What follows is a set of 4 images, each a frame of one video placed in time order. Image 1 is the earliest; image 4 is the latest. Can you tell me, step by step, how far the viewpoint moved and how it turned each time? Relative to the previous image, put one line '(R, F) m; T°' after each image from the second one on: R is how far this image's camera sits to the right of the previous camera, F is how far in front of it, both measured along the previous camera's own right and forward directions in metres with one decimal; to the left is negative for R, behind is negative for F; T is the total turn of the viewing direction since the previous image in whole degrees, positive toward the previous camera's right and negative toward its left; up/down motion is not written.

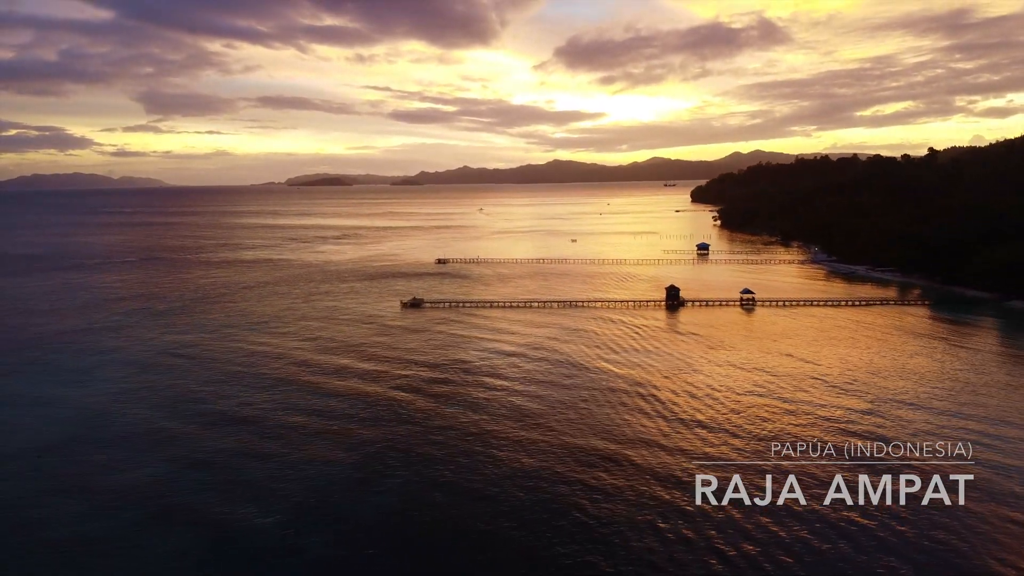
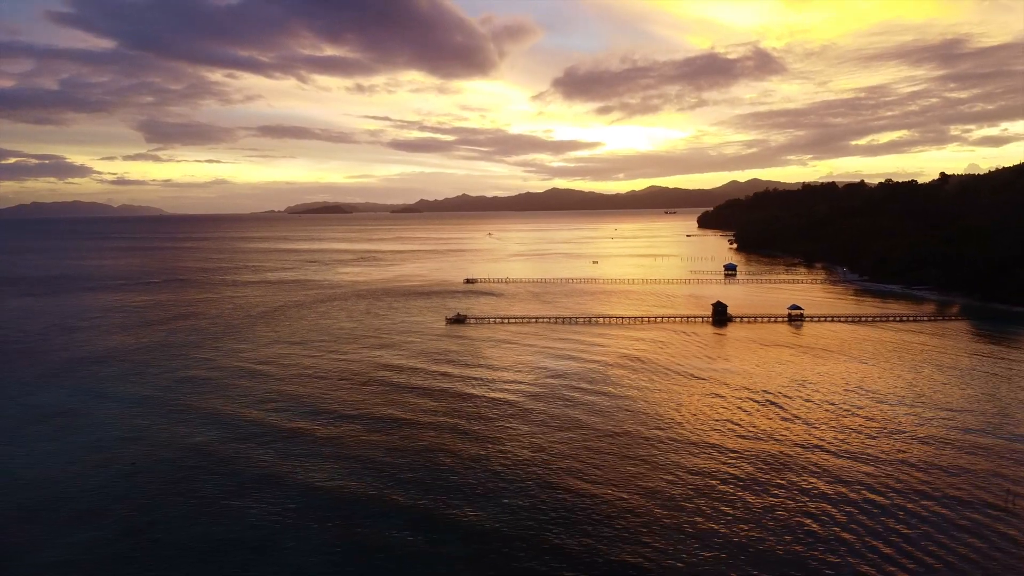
(-3.0, +0.2) m; 0°
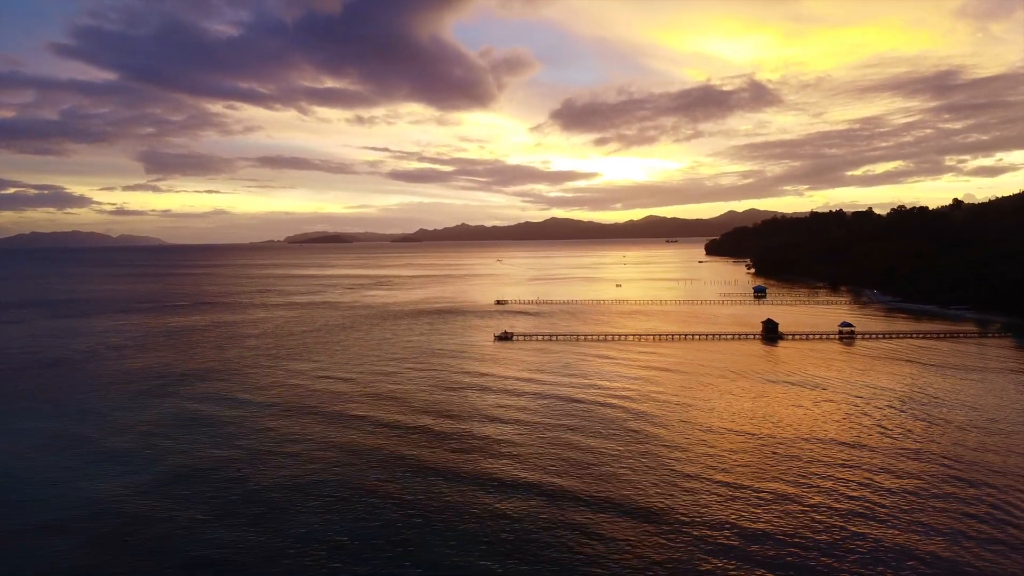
(-3.2, +0.3) m; 0°
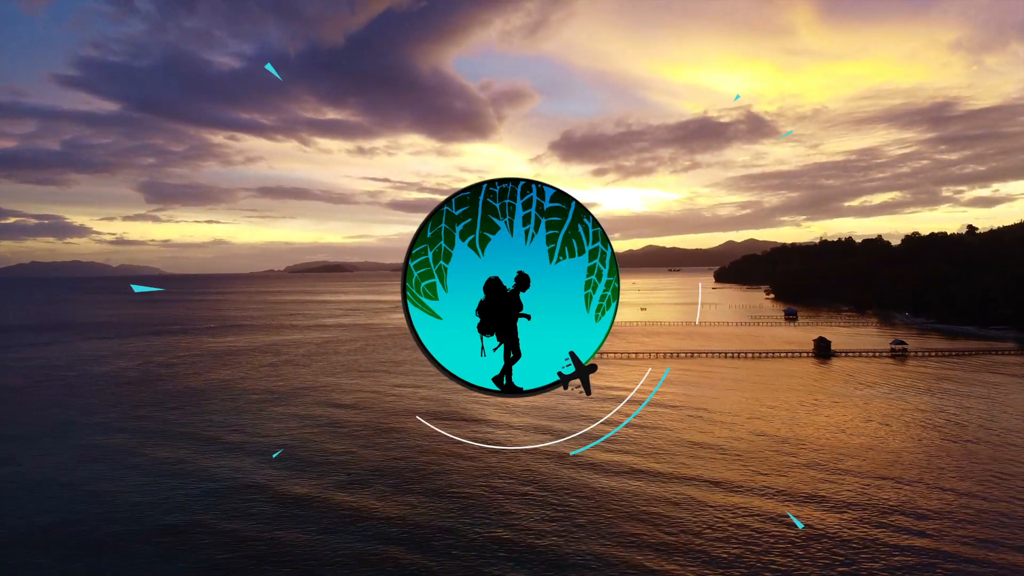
(-3.2, +0.1) m; 0°
